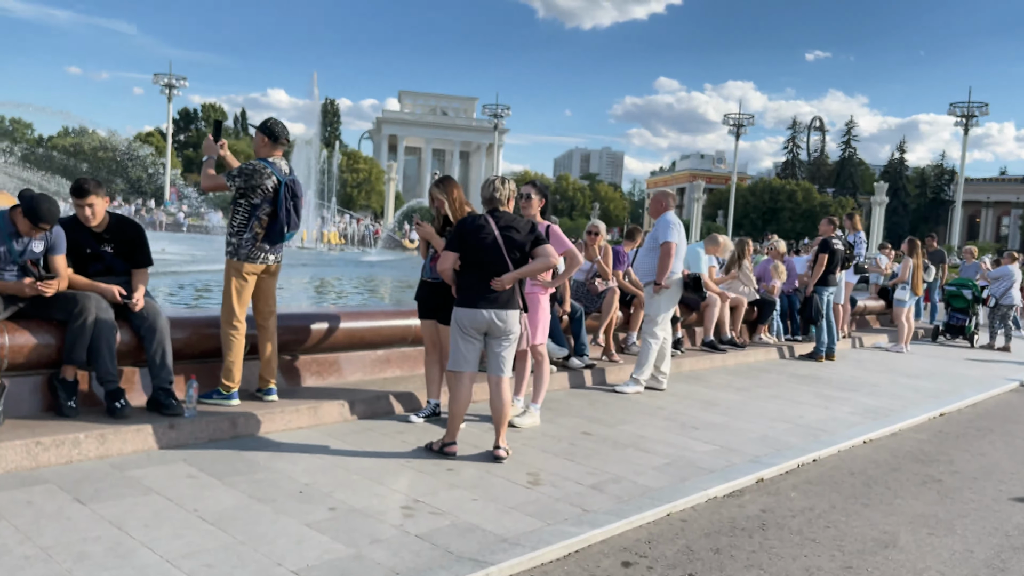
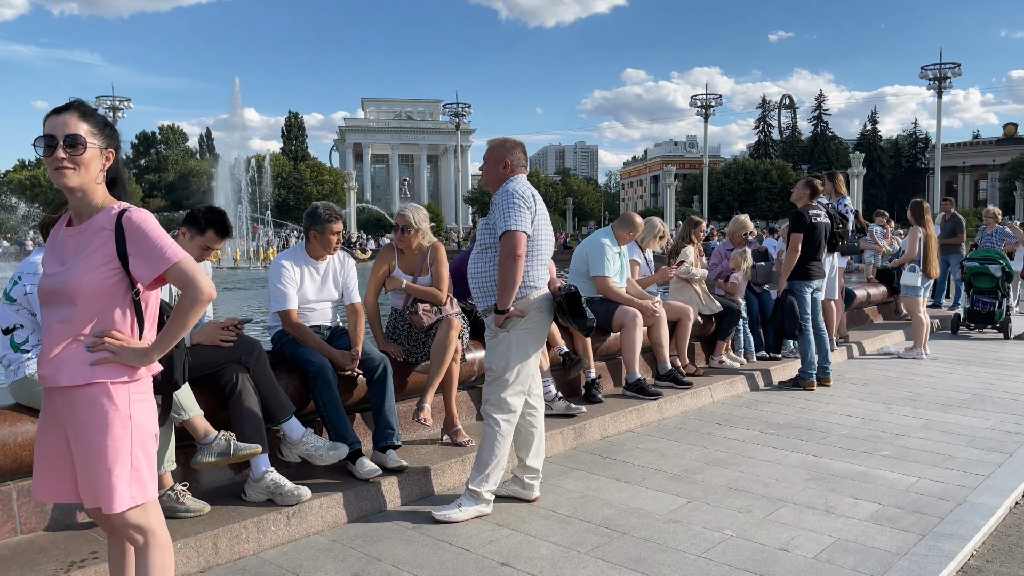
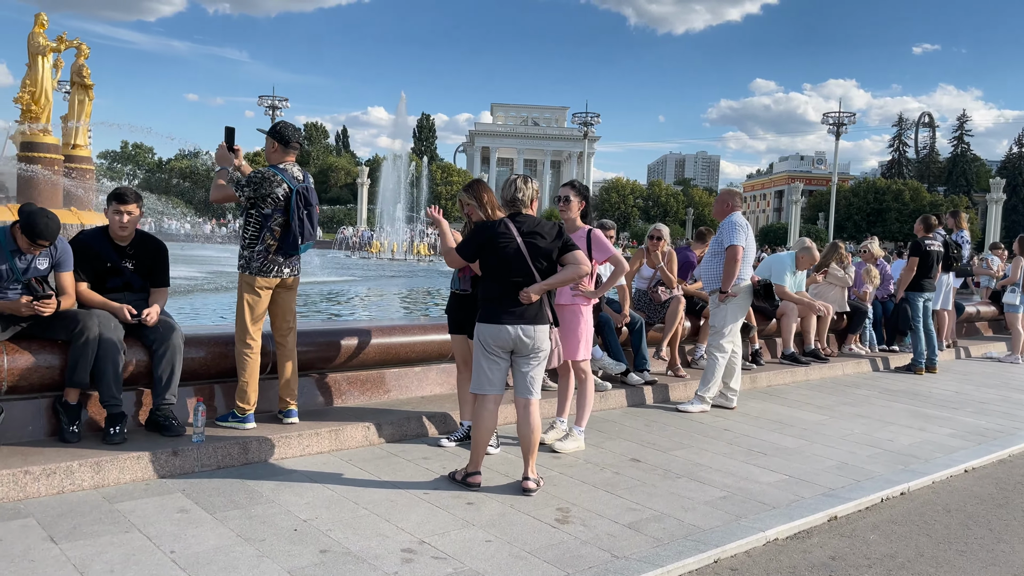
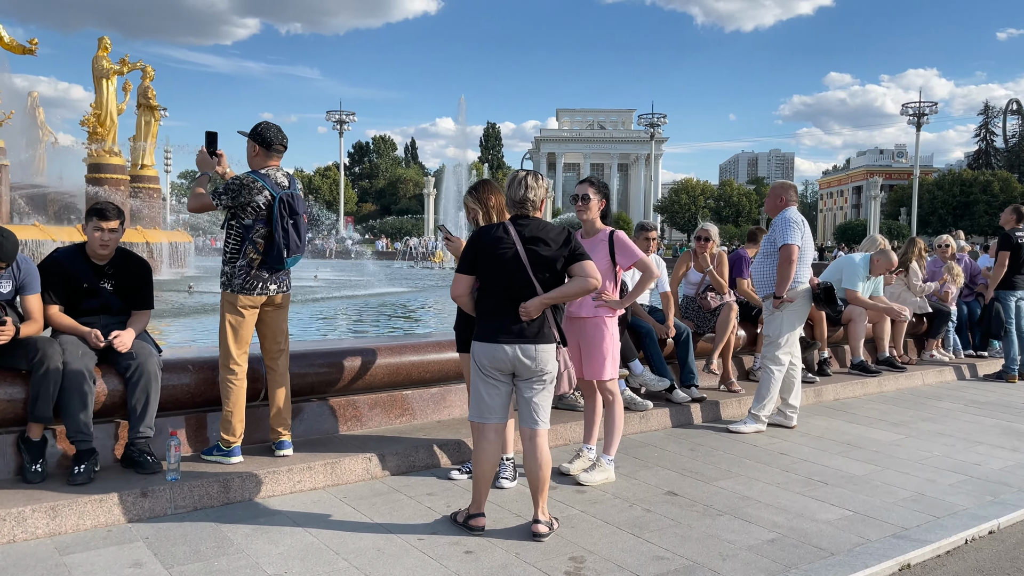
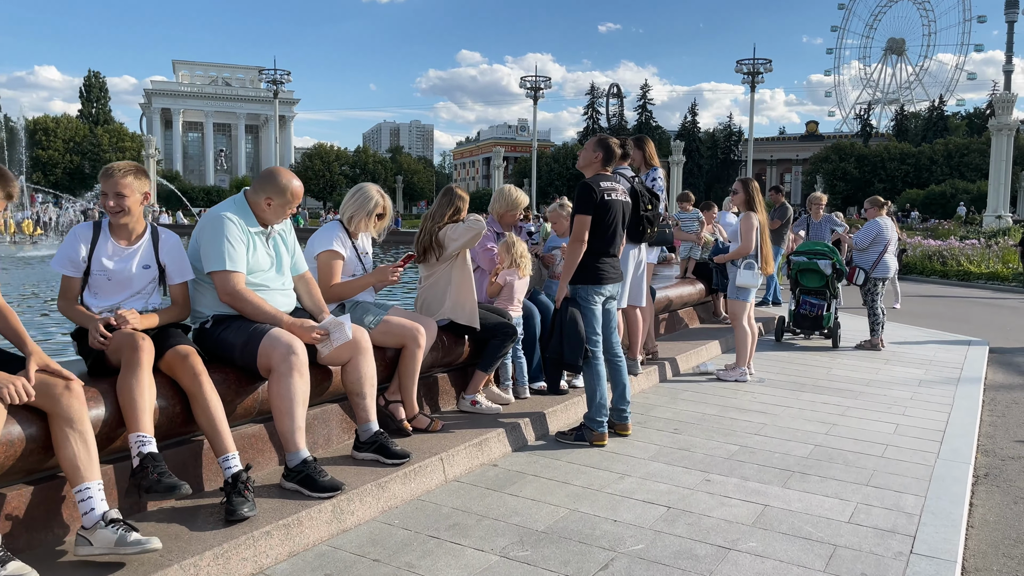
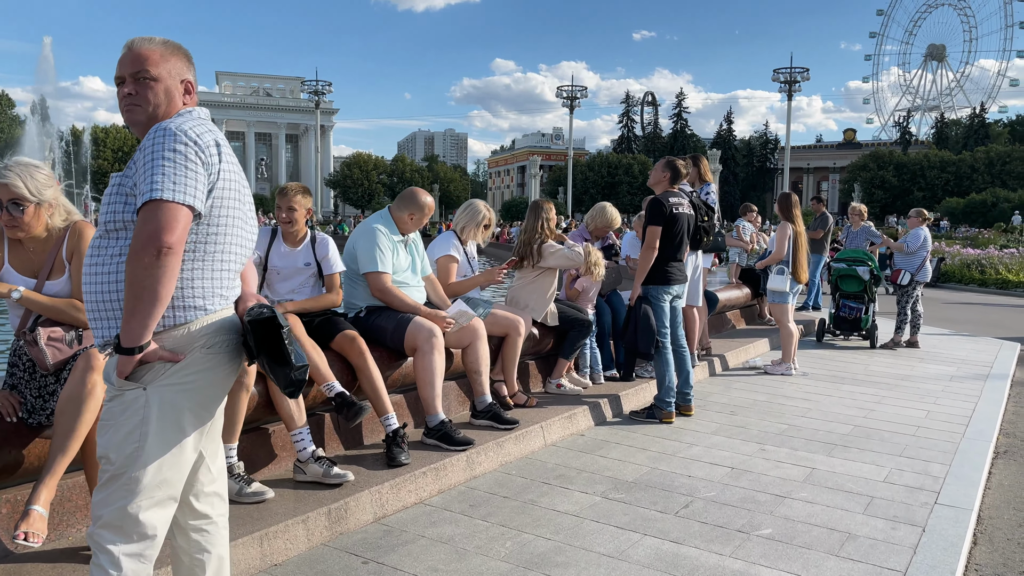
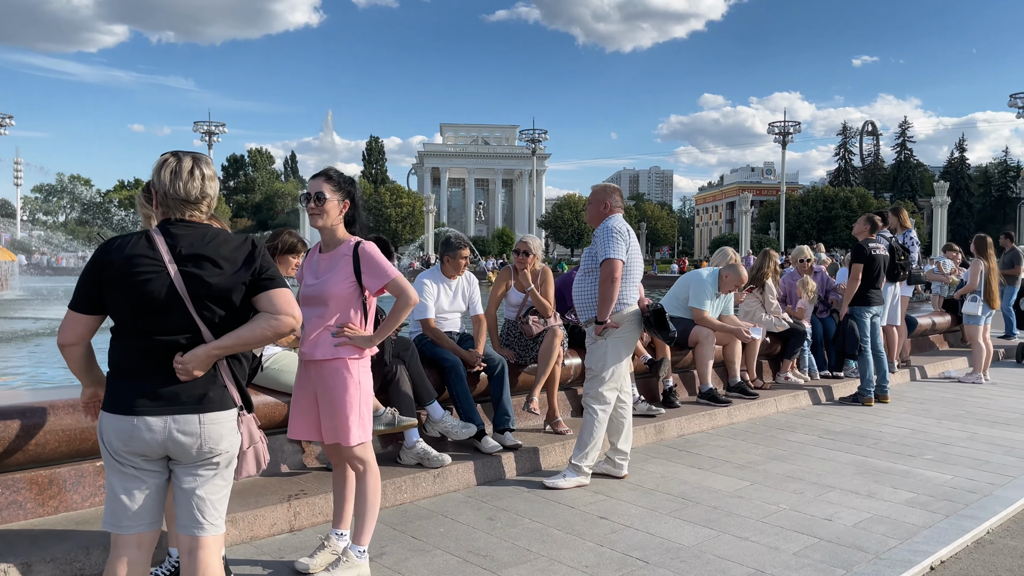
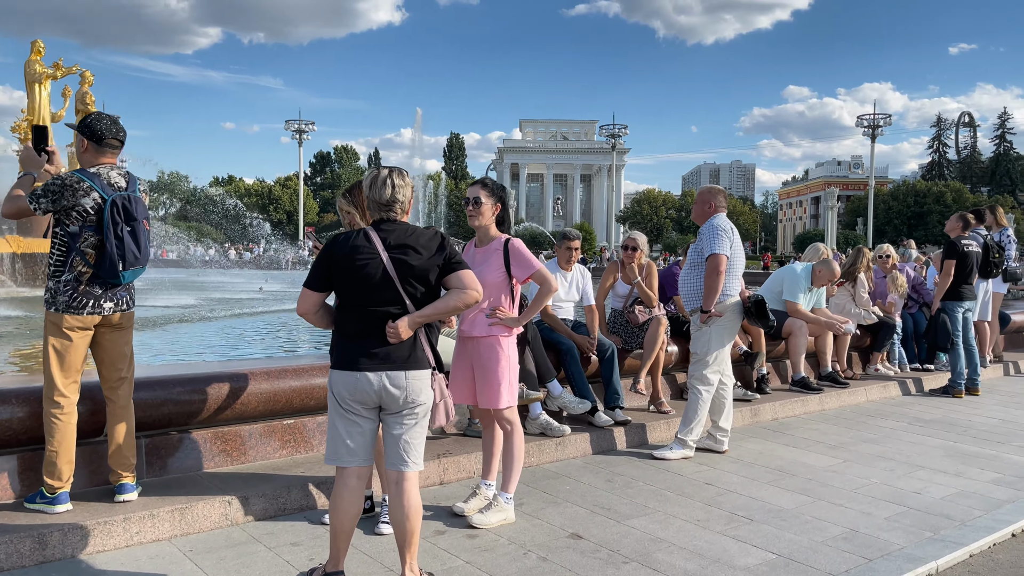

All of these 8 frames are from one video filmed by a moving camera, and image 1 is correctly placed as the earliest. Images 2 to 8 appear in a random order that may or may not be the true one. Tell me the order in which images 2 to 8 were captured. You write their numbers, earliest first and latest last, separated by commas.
3, 4, 8, 7, 2, 6, 5
